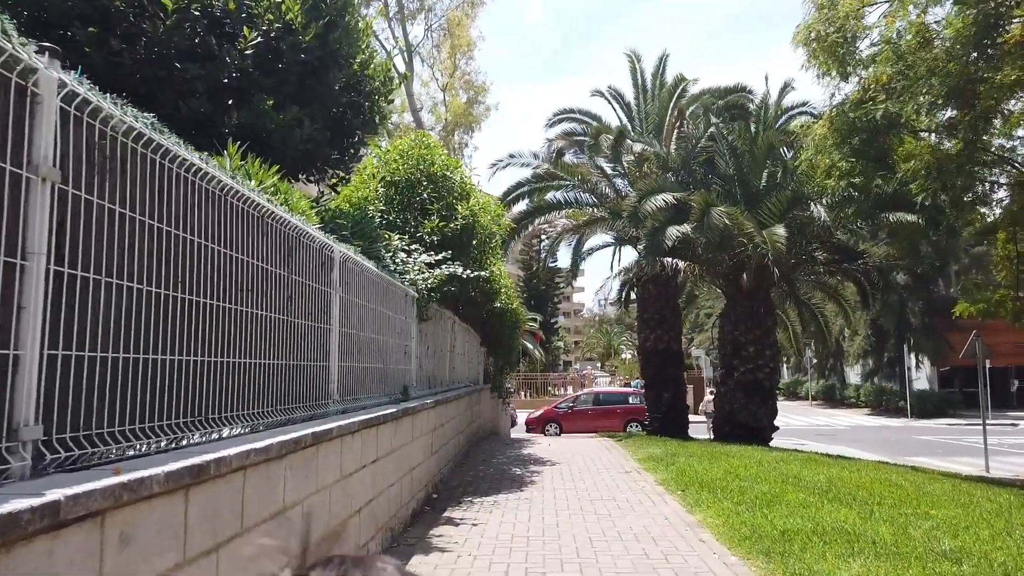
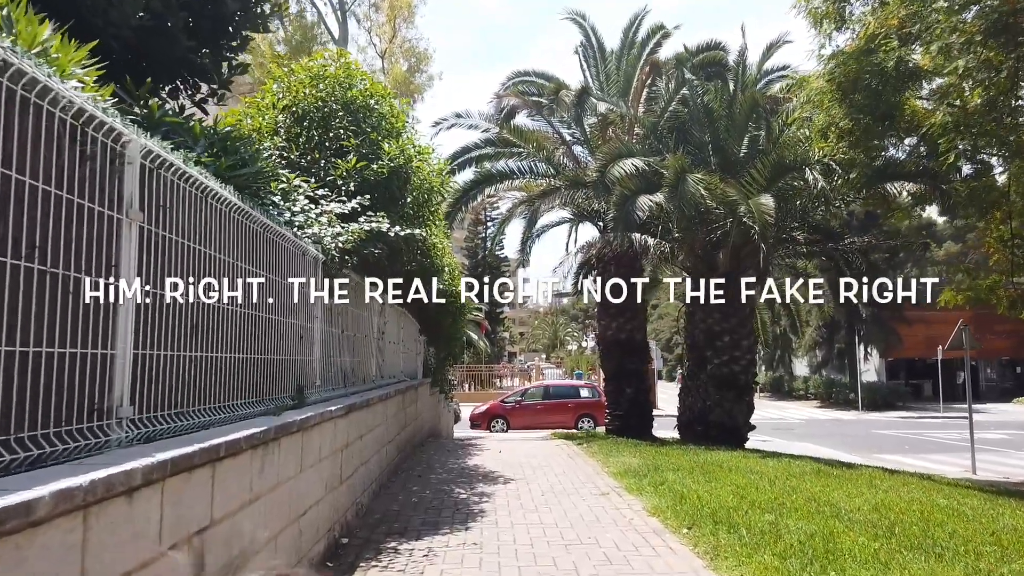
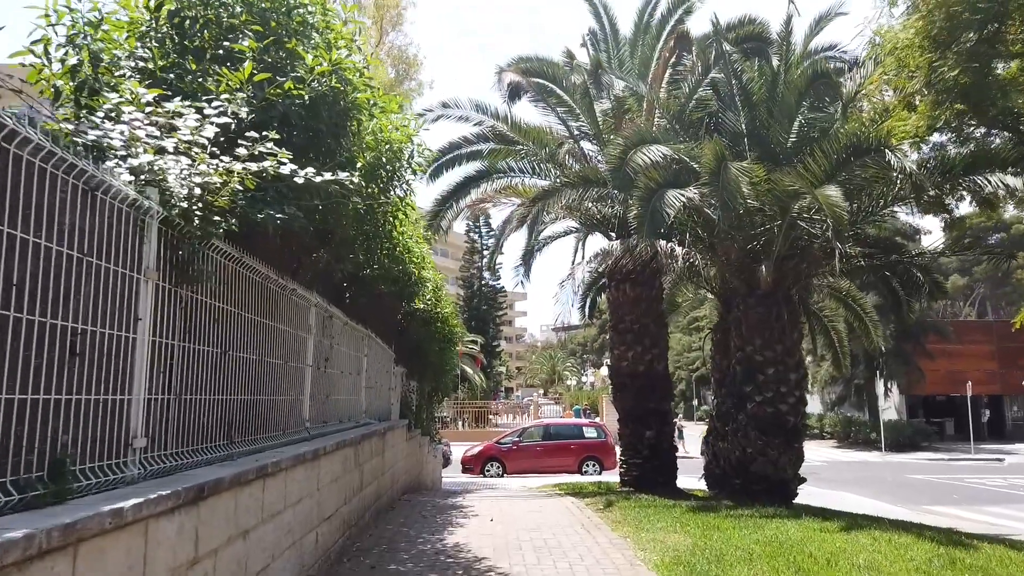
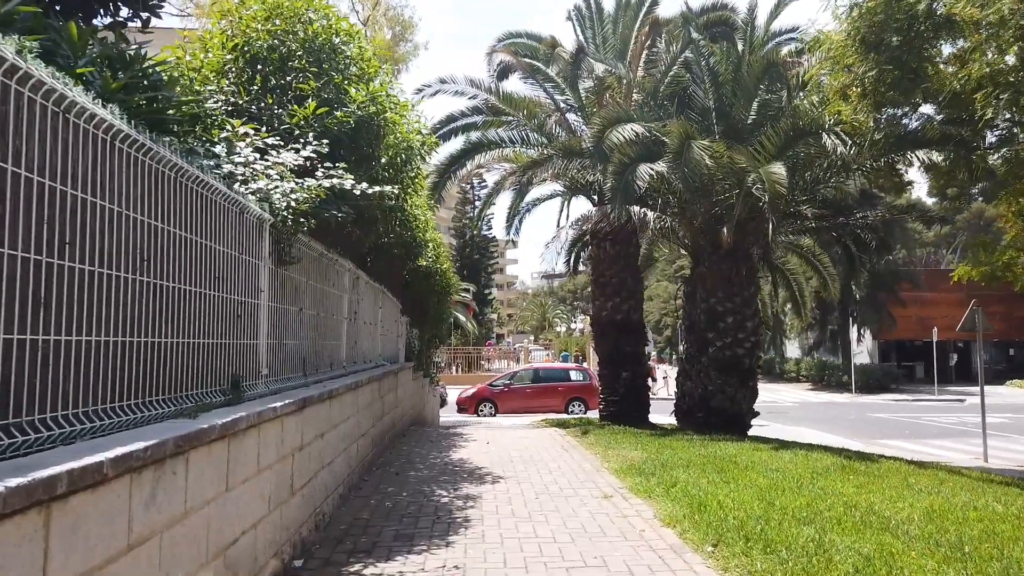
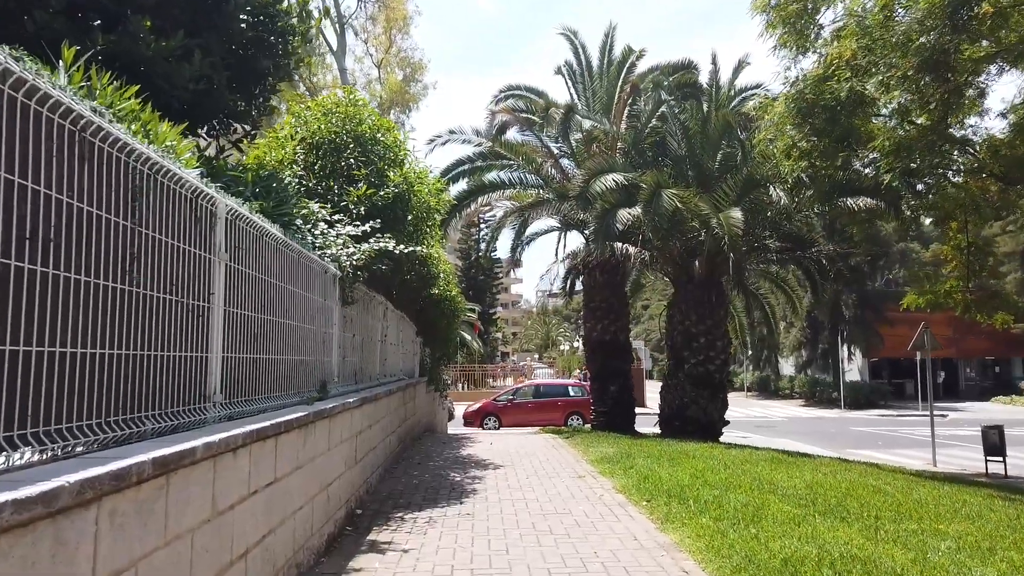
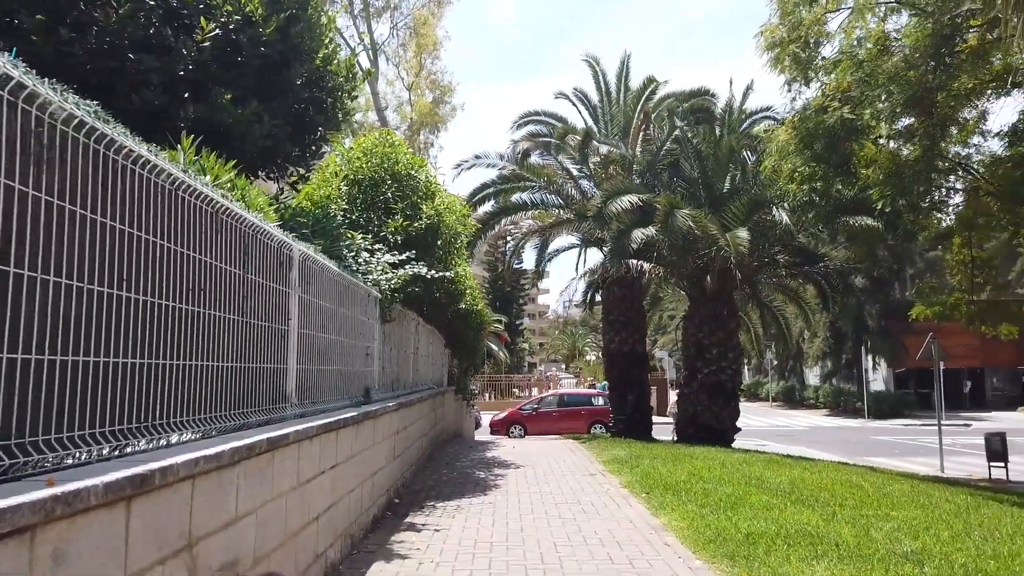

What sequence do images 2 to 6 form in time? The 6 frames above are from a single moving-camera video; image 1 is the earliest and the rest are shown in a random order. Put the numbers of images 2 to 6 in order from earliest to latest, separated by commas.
6, 5, 2, 4, 3
